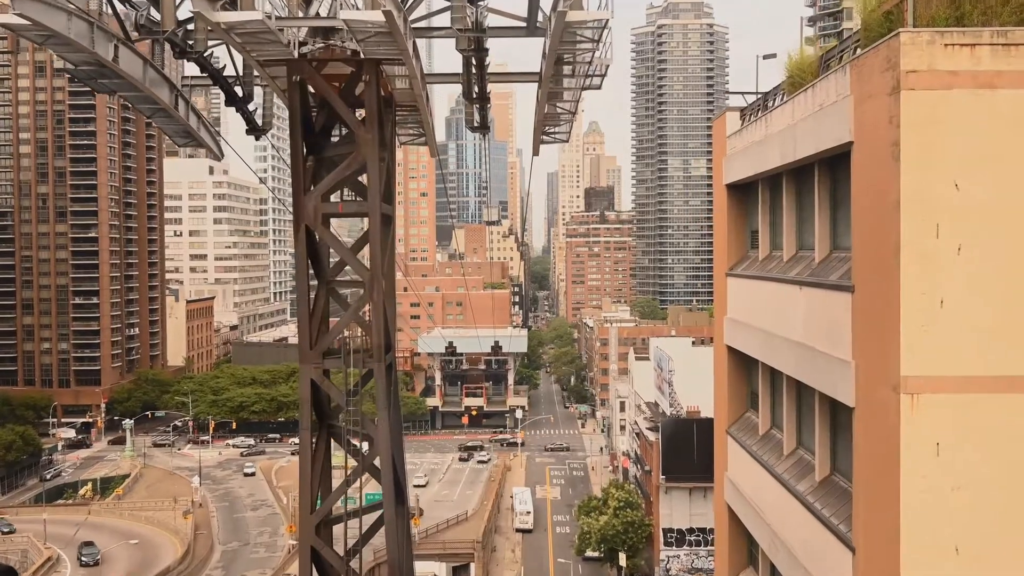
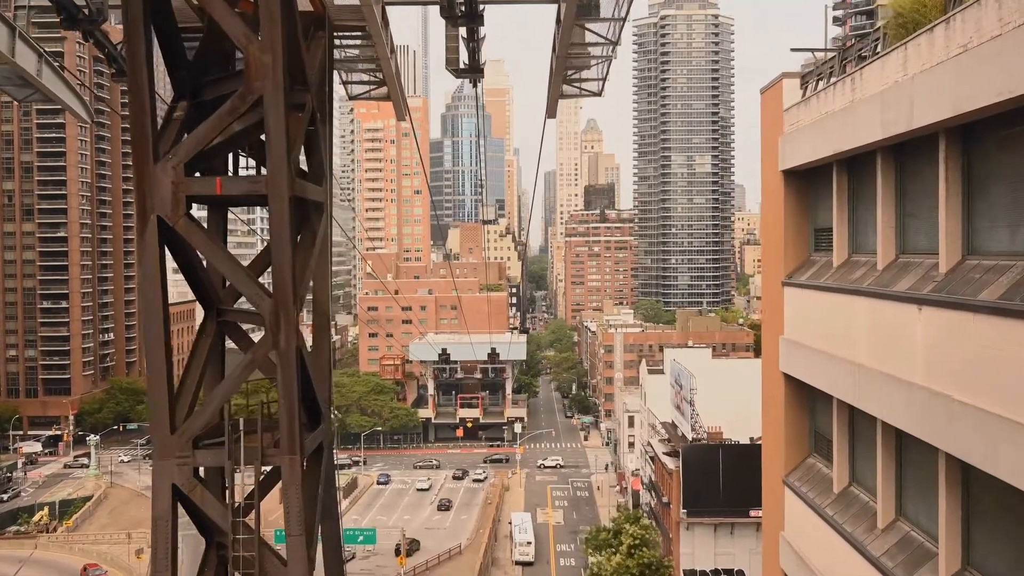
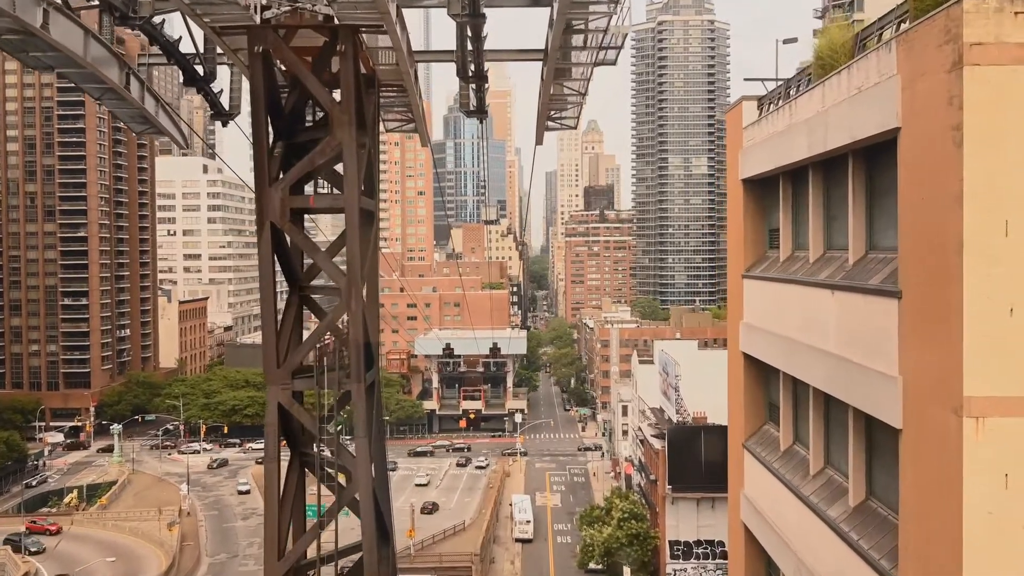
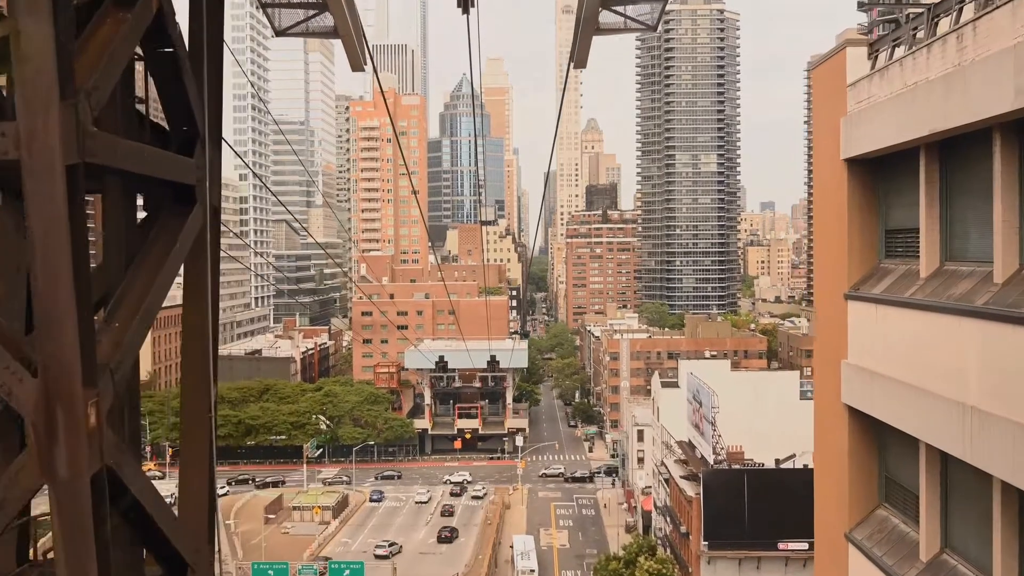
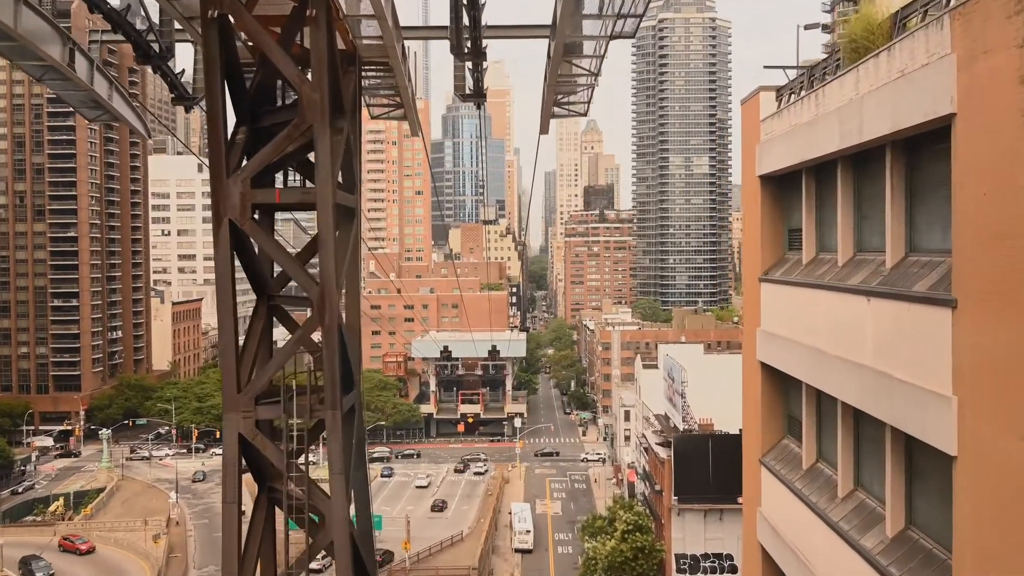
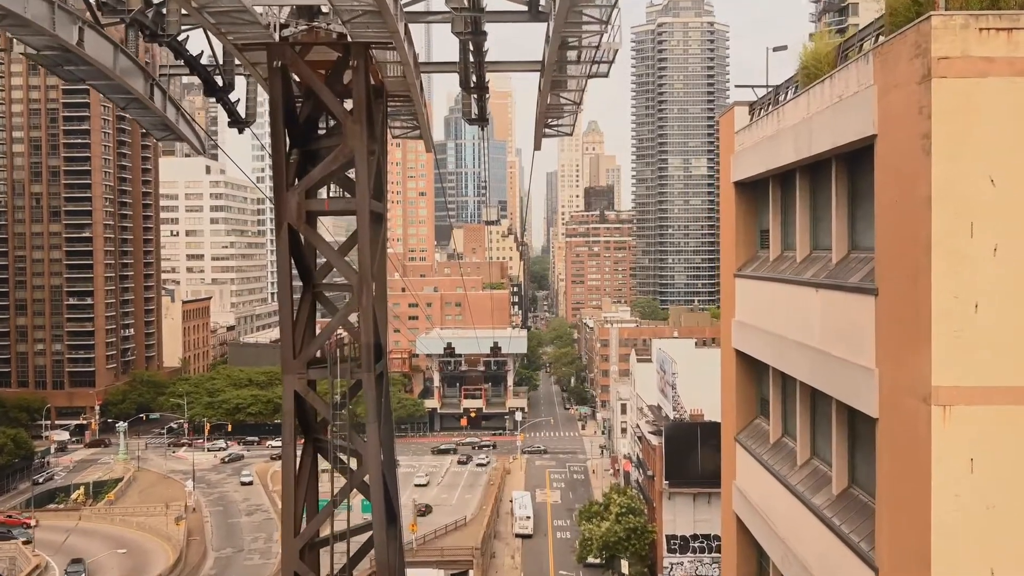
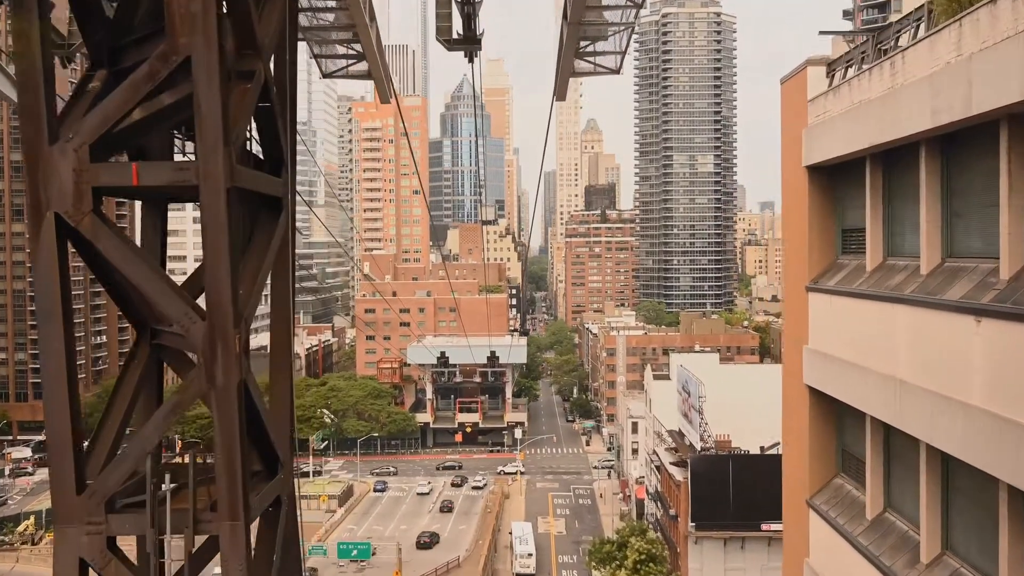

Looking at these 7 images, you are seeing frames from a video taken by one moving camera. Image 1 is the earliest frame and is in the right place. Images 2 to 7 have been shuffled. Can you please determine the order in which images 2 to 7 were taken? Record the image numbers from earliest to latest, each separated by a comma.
6, 3, 5, 2, 7, 4
